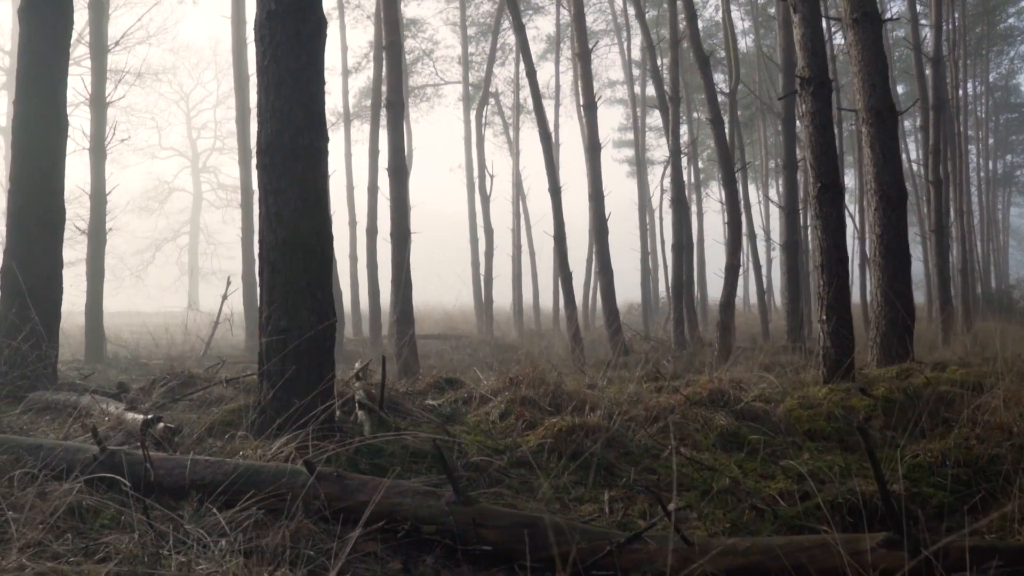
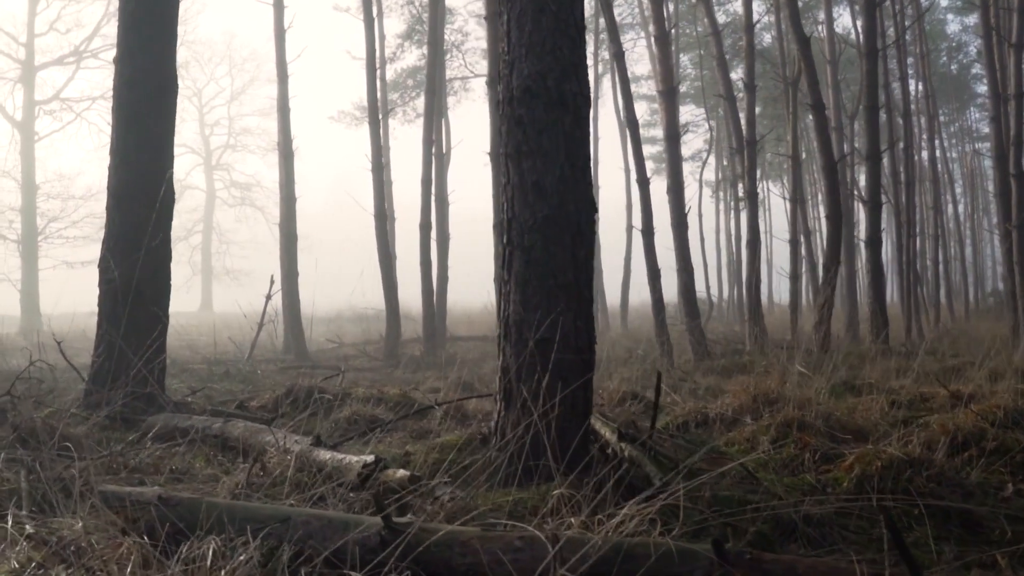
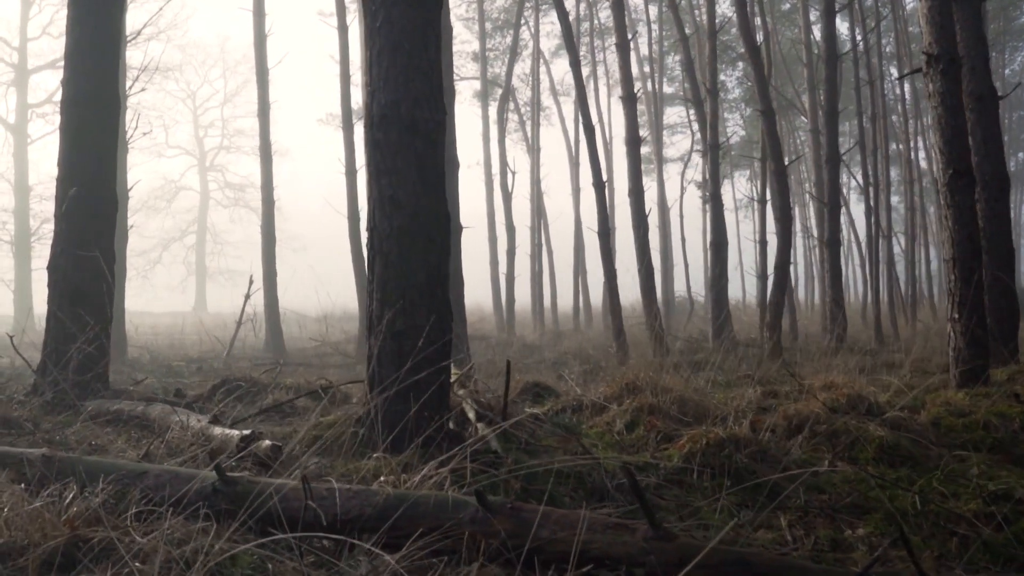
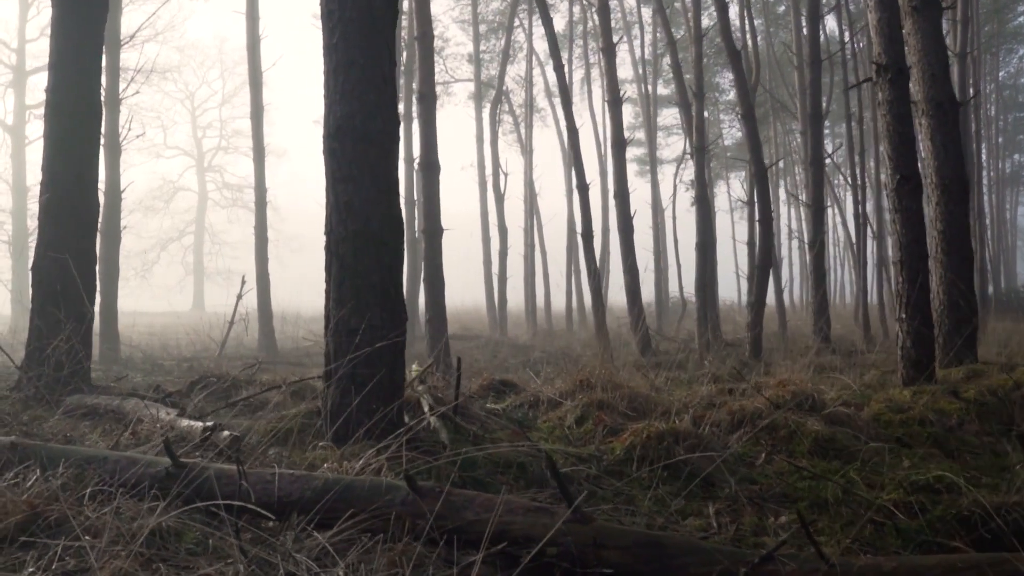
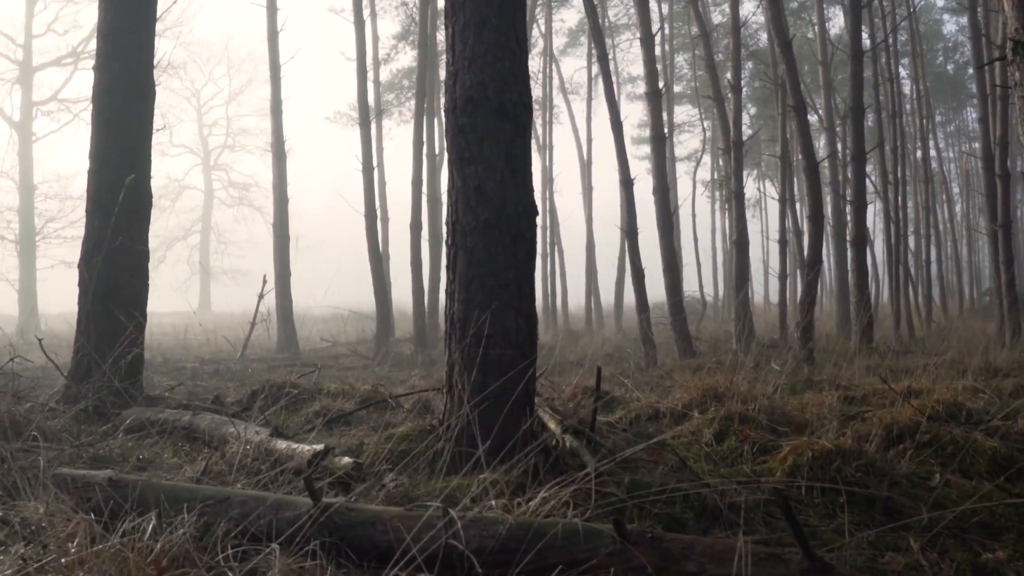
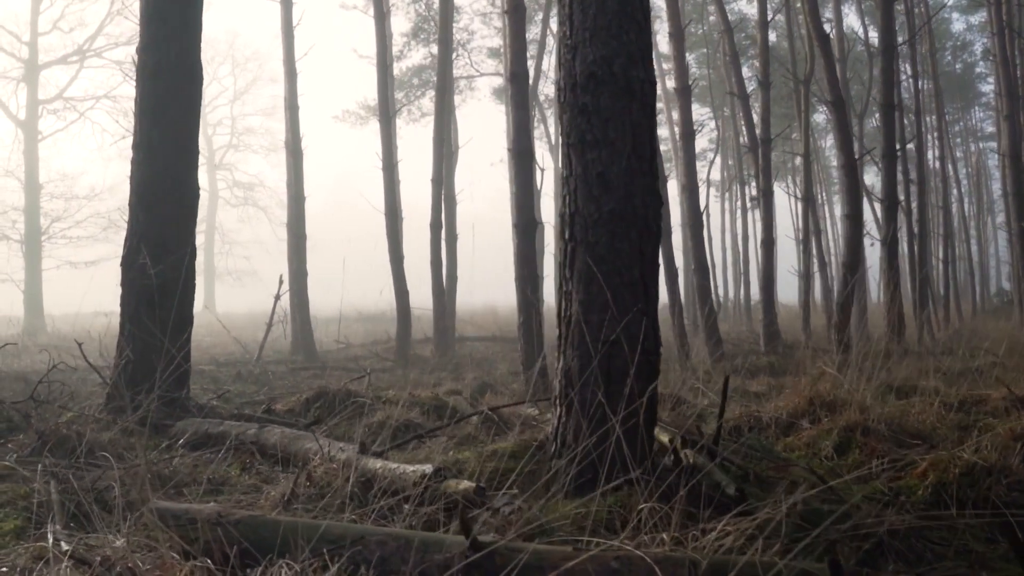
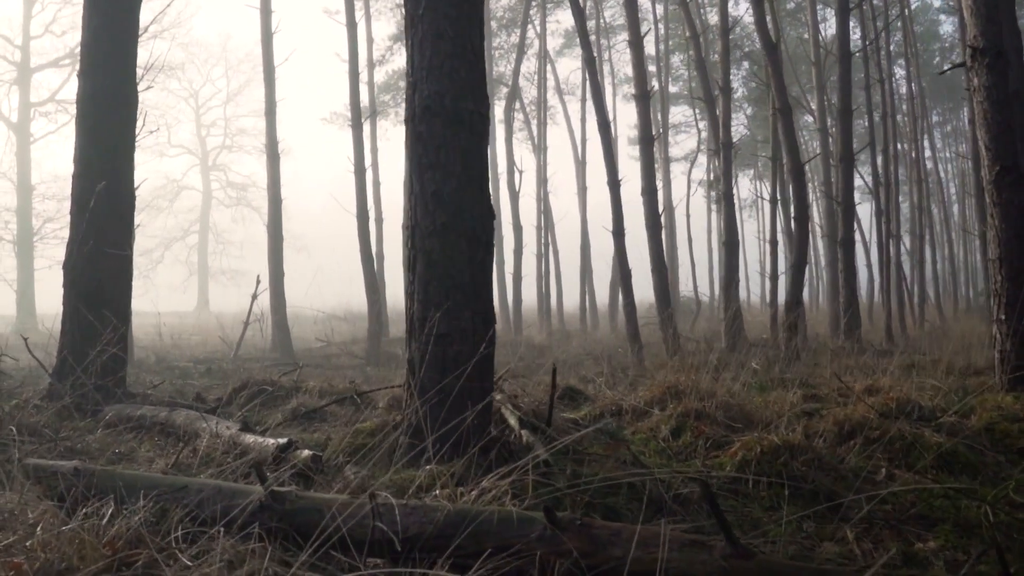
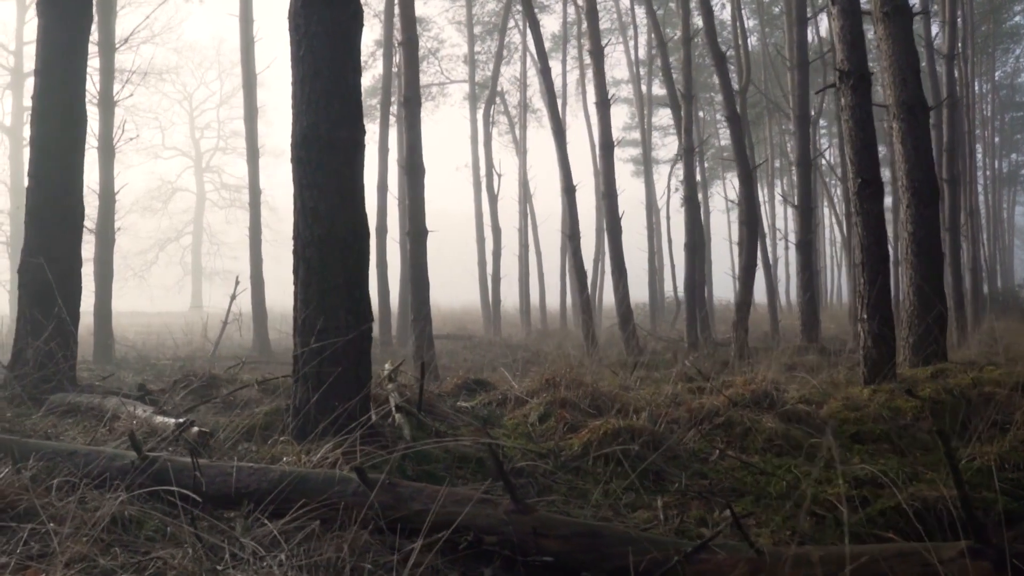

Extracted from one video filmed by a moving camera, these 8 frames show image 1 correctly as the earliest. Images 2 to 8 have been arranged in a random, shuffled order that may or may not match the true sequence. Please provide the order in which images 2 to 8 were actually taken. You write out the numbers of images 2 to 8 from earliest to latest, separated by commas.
8, 4, 3, 7, 5, 2, 6
